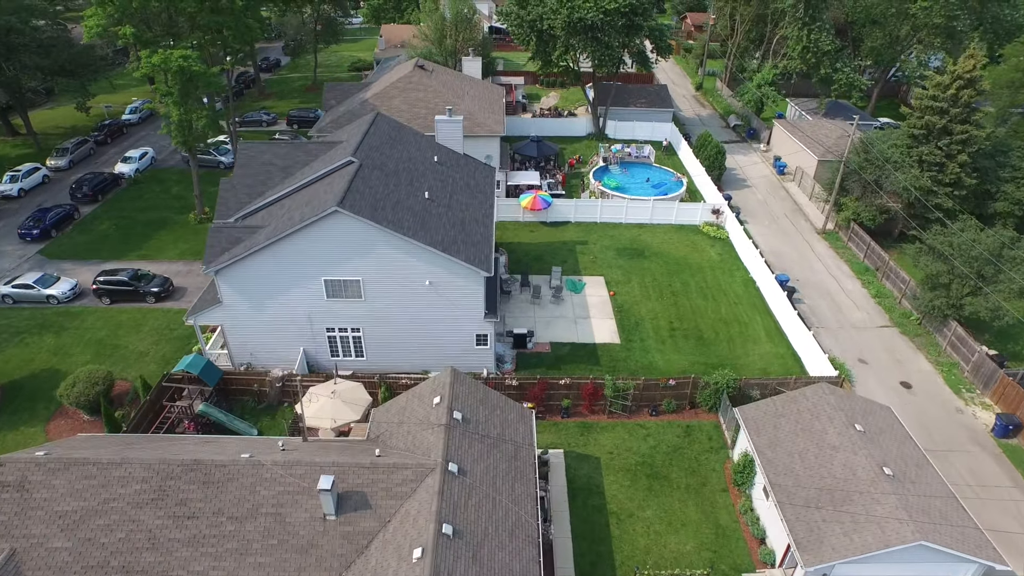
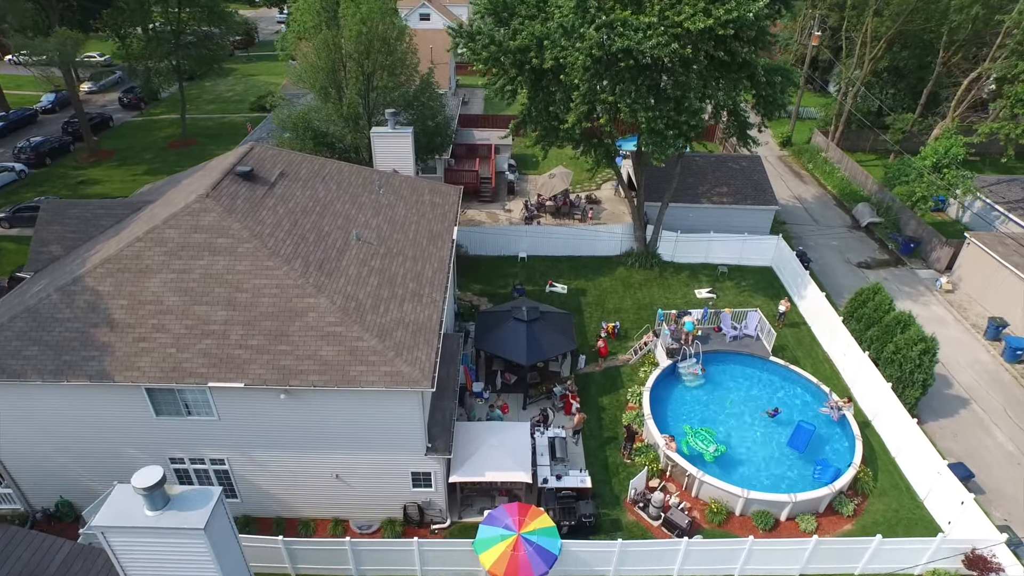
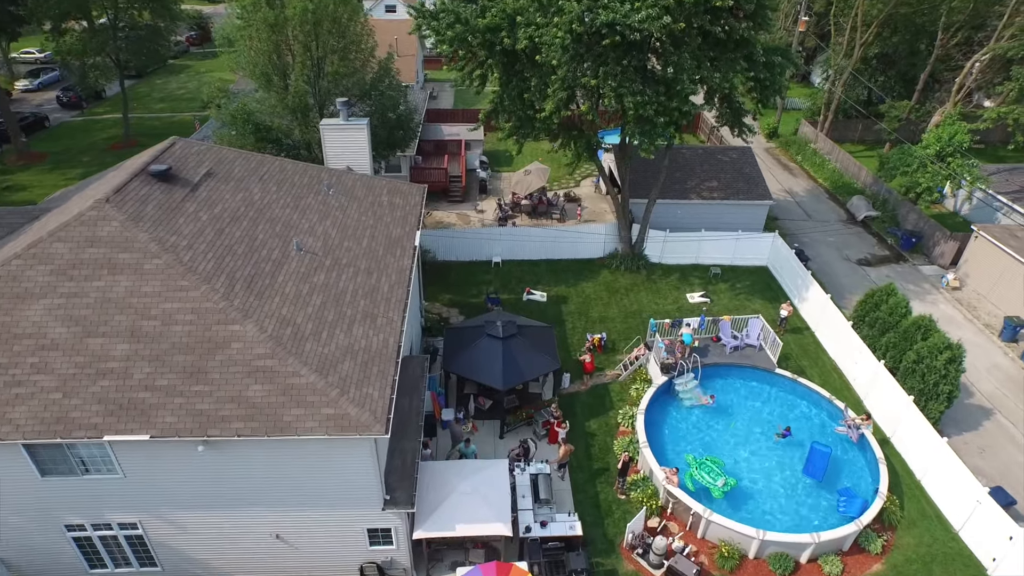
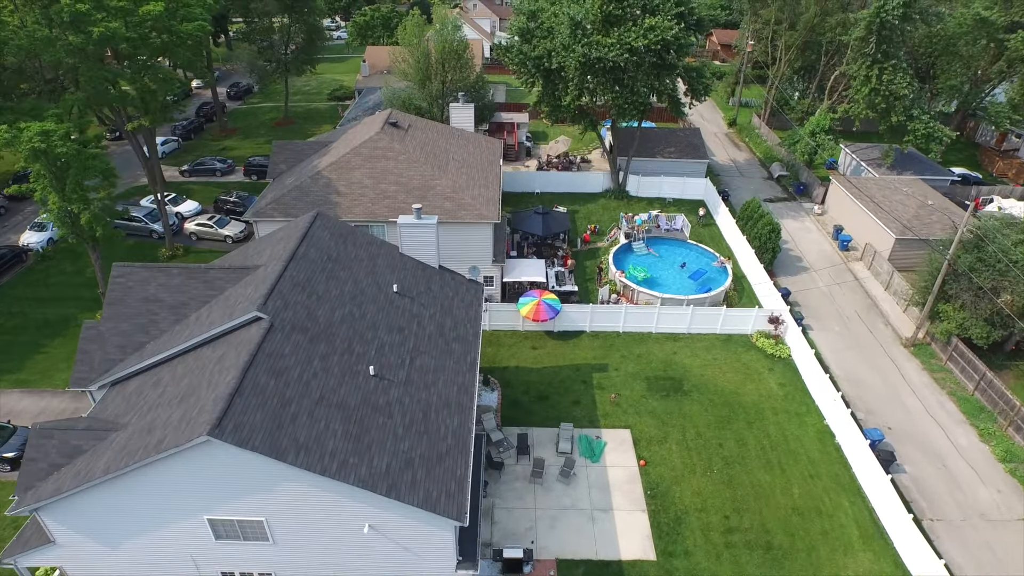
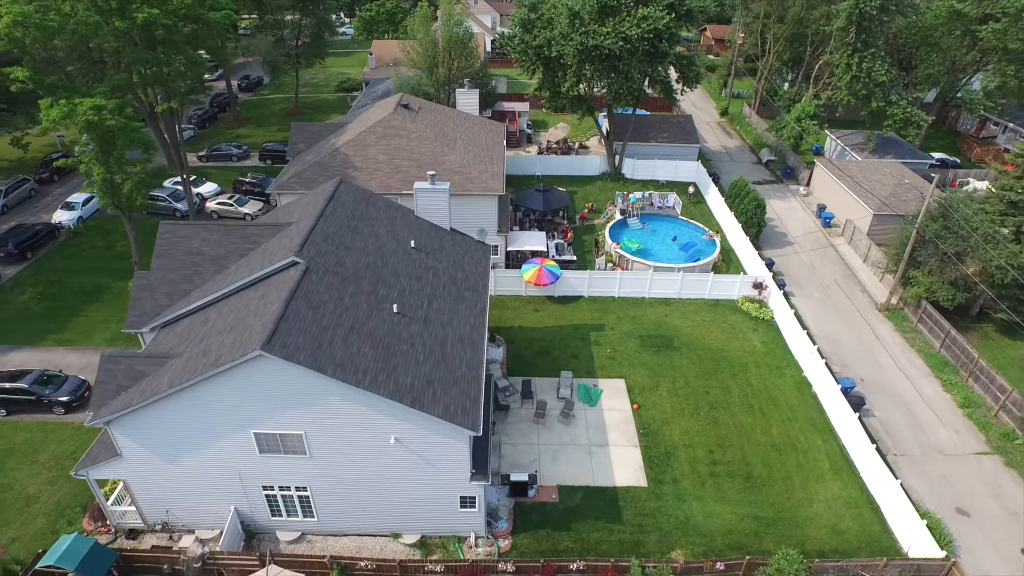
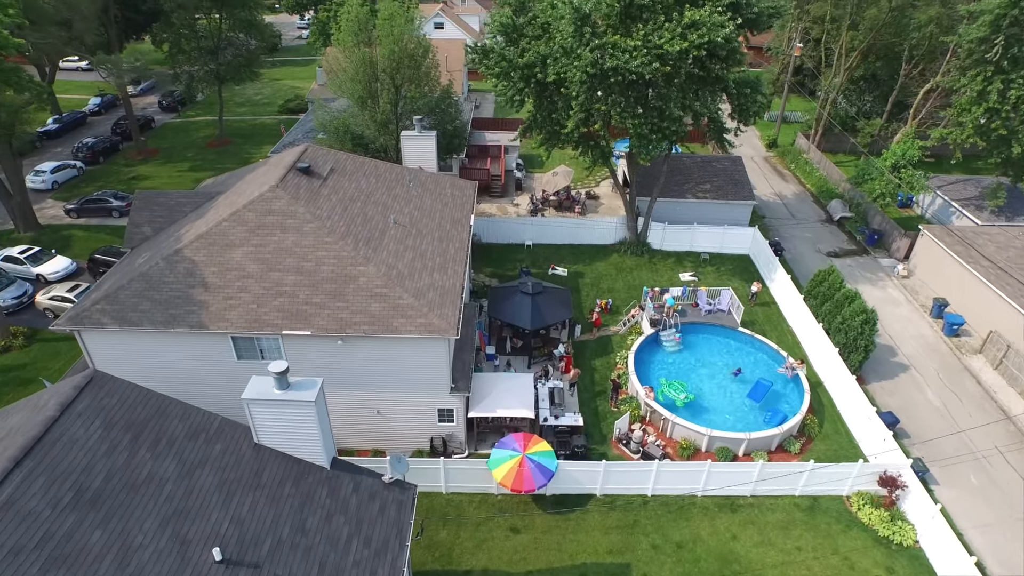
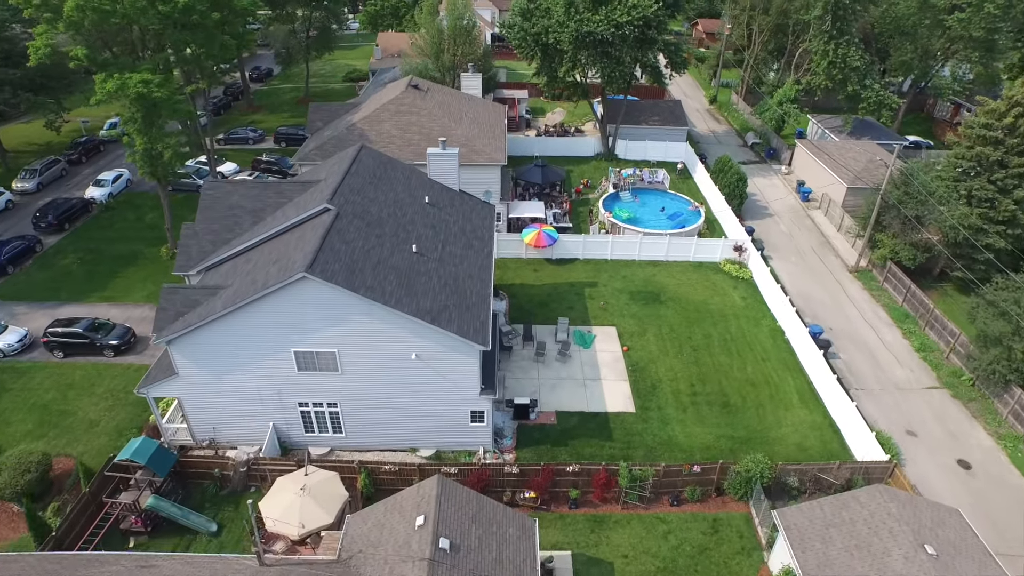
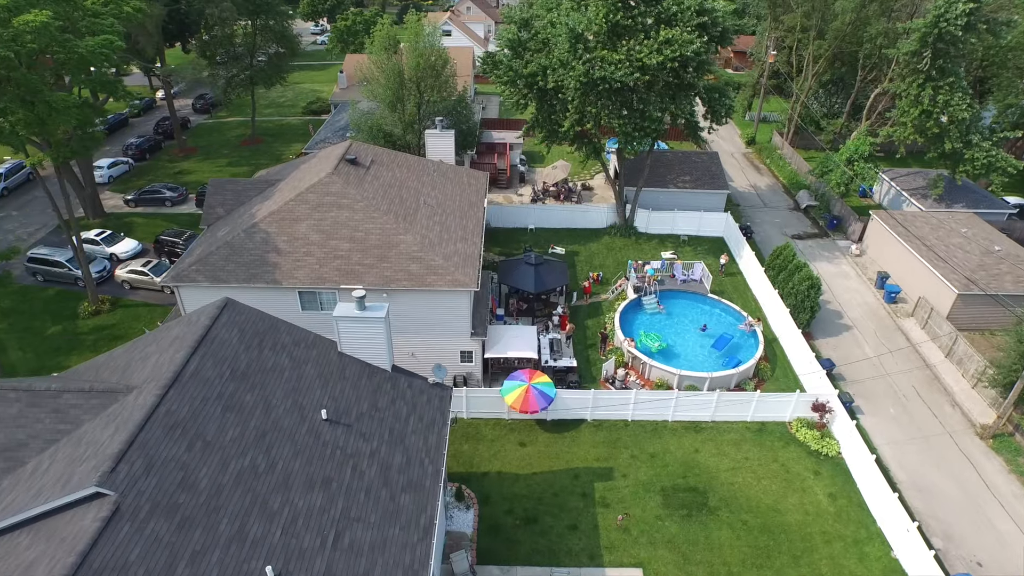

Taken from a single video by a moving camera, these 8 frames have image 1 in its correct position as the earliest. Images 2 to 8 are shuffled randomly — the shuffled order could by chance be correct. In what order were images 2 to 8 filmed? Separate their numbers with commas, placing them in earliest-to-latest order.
7, 5, 4, 8, 6, 2, 3
